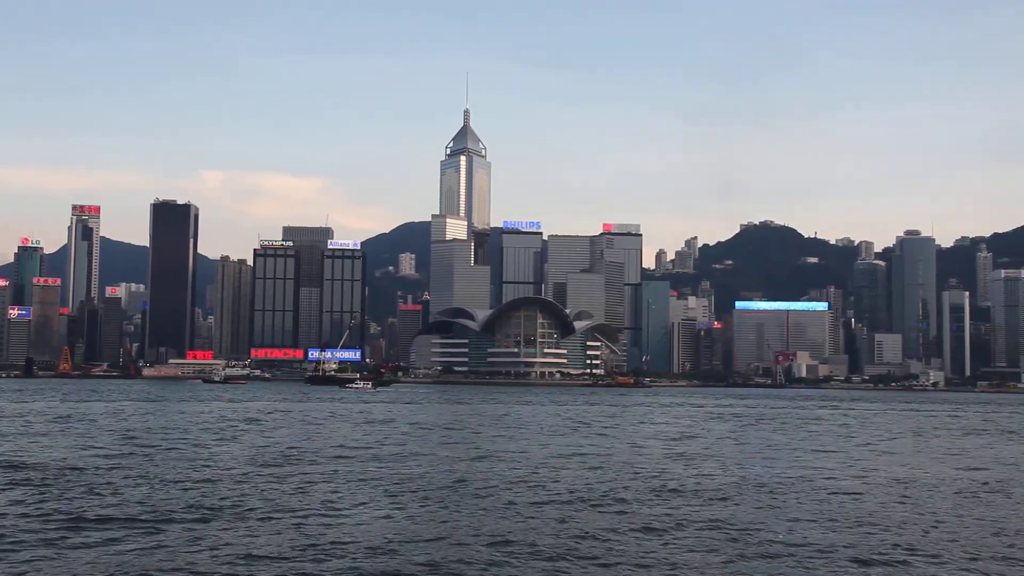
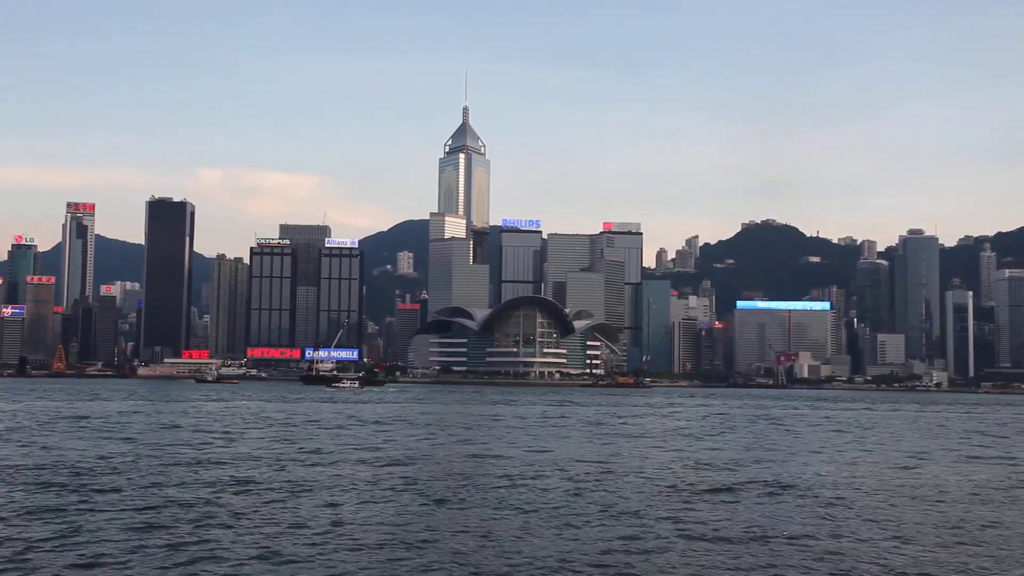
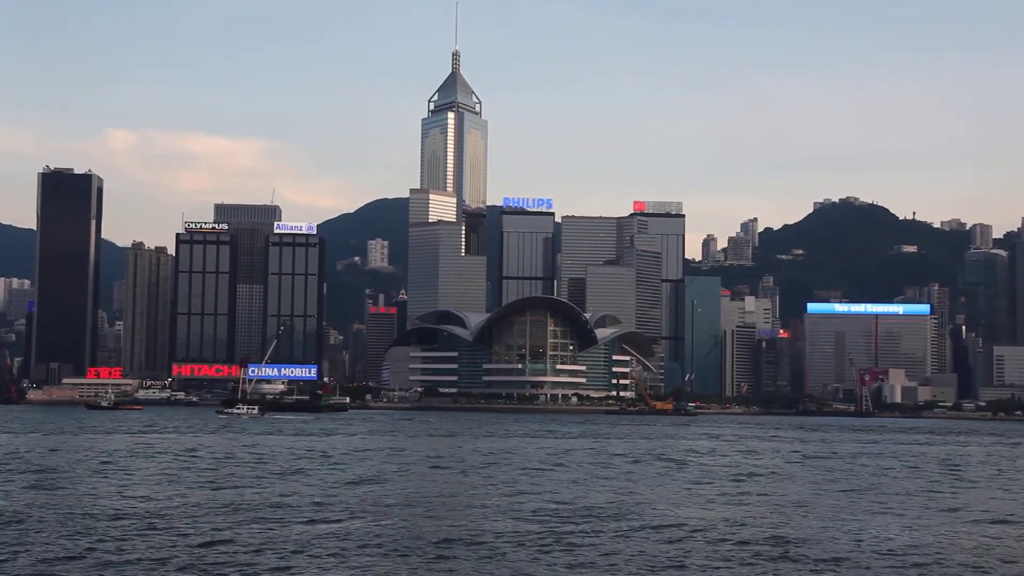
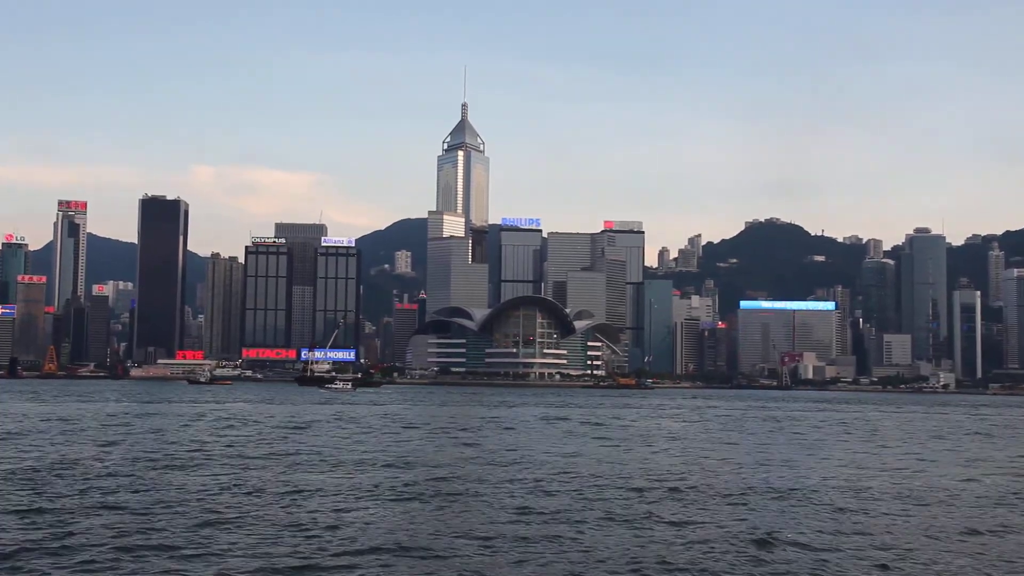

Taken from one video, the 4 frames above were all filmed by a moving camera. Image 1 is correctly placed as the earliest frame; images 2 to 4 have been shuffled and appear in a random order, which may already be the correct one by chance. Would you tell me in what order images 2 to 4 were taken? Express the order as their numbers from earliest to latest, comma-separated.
2, 4, 3
